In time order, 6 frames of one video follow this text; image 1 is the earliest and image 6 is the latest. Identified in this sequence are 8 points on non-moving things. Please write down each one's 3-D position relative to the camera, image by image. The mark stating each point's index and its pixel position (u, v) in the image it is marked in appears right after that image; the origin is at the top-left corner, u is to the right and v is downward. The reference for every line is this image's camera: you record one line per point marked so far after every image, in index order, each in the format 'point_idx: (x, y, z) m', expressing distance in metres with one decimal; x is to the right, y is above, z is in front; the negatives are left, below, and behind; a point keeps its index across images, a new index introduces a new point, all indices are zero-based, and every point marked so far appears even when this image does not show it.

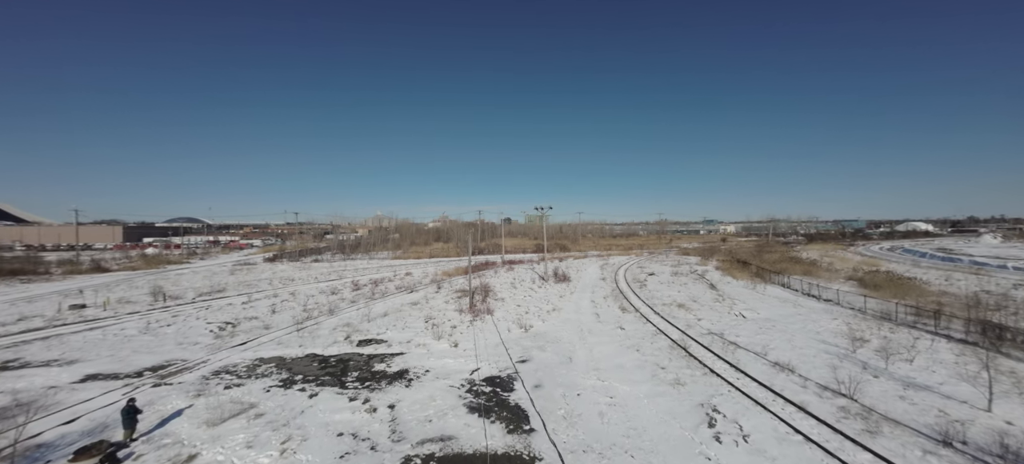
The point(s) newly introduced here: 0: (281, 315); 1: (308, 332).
0: (-10.5, -3.8, +17.6) m
1: (-7.6, -3.7, +14.4) m
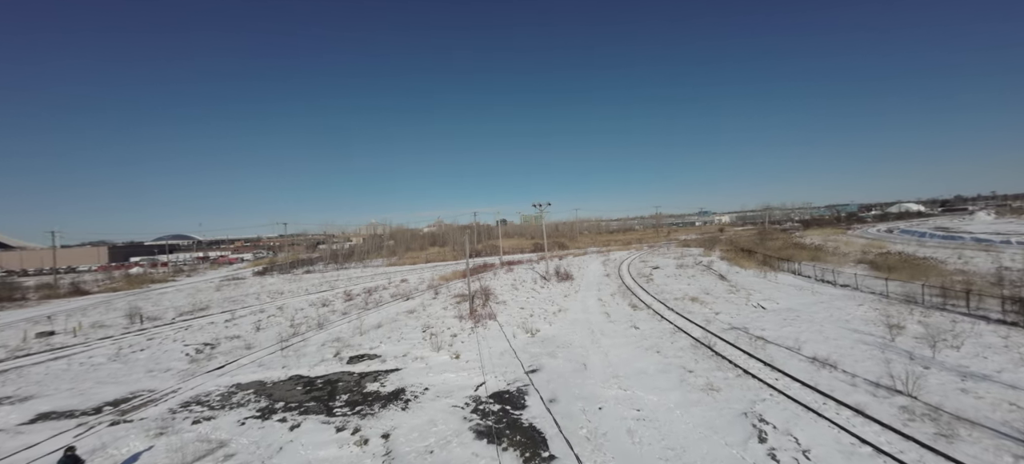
0: (-10.4, -4.2, +16.3) m
1: (-7.4, -4.0, +13.1) m
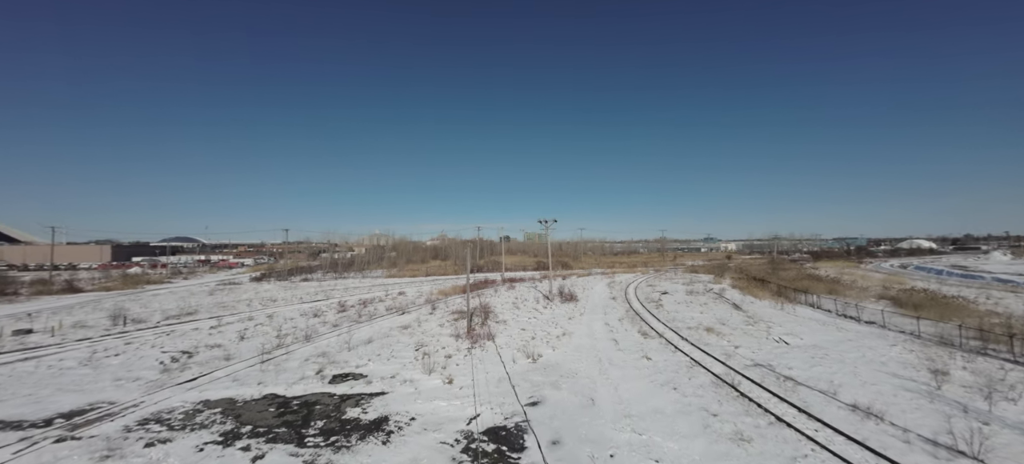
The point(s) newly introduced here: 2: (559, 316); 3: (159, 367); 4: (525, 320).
0: (-10.4, -4.4, +15.3) m
1: (-7.4, -4.1, +12.1) m
2: (+2.1, -3.8, +17.5) m
3: (-11.7, -4.5, +12.8) m
4: (+0.5, -3.9, +16.9) m
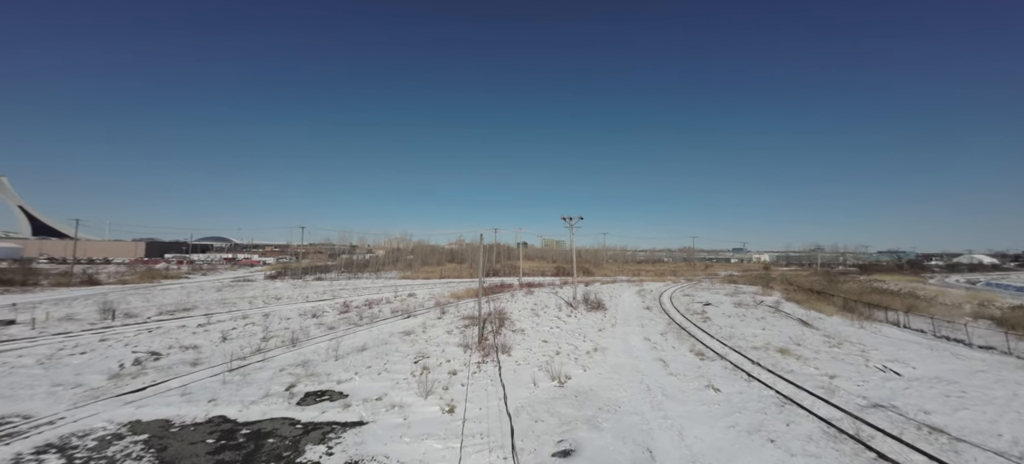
0: (-9.8, -3.9, +13.3) m
1: (-6.9, -3.6, +9.9) m
2: (+2.9, -3.6, +14.8) m
3: (-11.2, -3.9, +10.8) m
4: (+1.3, -3.6, +14.3) m
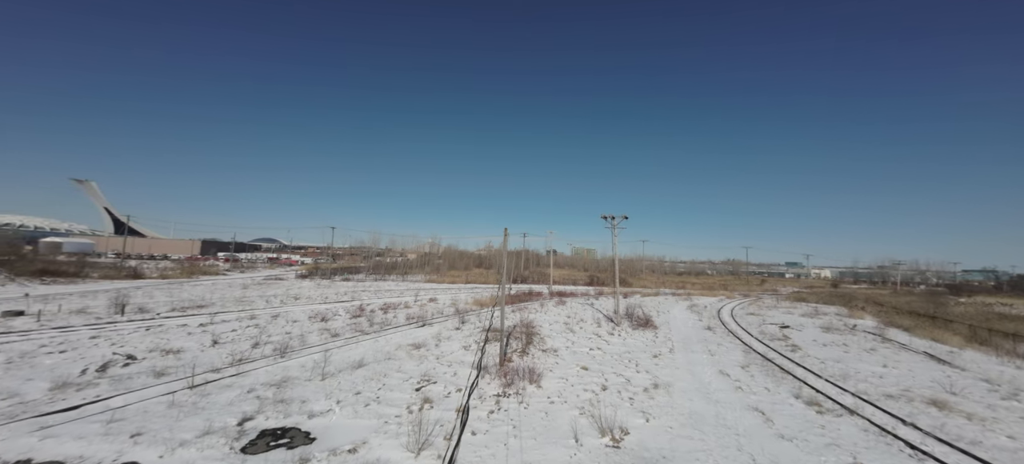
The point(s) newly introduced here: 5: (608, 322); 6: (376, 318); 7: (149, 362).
0: (-8.8, -3.5, +11.4) m
1: (-6.3, -3.3, +7.8) m
2: (+3.9, -3.6, +11.8) m
3: (-10.5, -3.4, +9.1) m
4: (+2.2, -3.6, +11.4) m
5: (+4.1, -3.8, +16.3) m
6: (-6.0, -3.9, +17.2) m
7: (-9.8, -3.5, +10.5) m
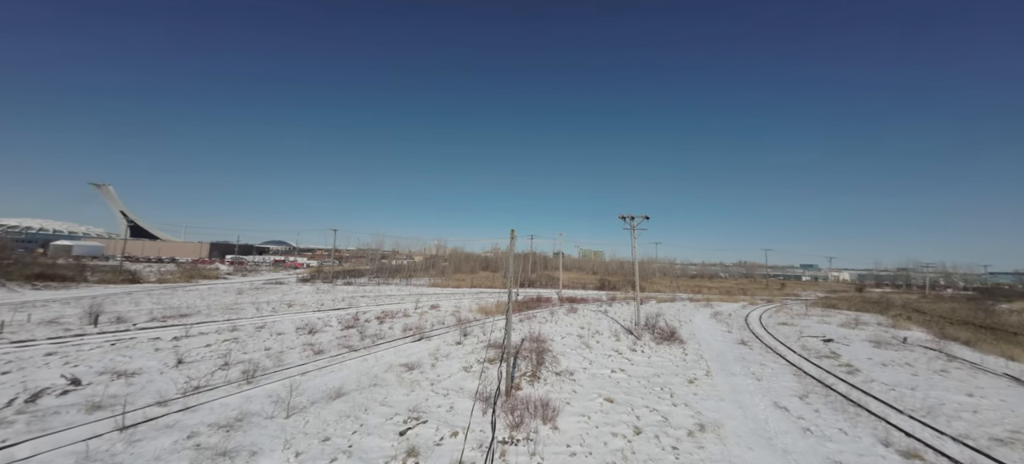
0: (-8.6, -3.6, +9.8) m
1: (-6.1, -3.3, +6.1) m
2: (+4.1, -3.7, +10.0) m
3: (-10.3, -3.5, +7.5) m
4: (+2.5, -3.6, +9.7) m
5: (+4.4, -3.9, +14.5) m
6: (-5.7, -4.0, +15.6) m
7: (-9.6, -3.6, +8.9) m
